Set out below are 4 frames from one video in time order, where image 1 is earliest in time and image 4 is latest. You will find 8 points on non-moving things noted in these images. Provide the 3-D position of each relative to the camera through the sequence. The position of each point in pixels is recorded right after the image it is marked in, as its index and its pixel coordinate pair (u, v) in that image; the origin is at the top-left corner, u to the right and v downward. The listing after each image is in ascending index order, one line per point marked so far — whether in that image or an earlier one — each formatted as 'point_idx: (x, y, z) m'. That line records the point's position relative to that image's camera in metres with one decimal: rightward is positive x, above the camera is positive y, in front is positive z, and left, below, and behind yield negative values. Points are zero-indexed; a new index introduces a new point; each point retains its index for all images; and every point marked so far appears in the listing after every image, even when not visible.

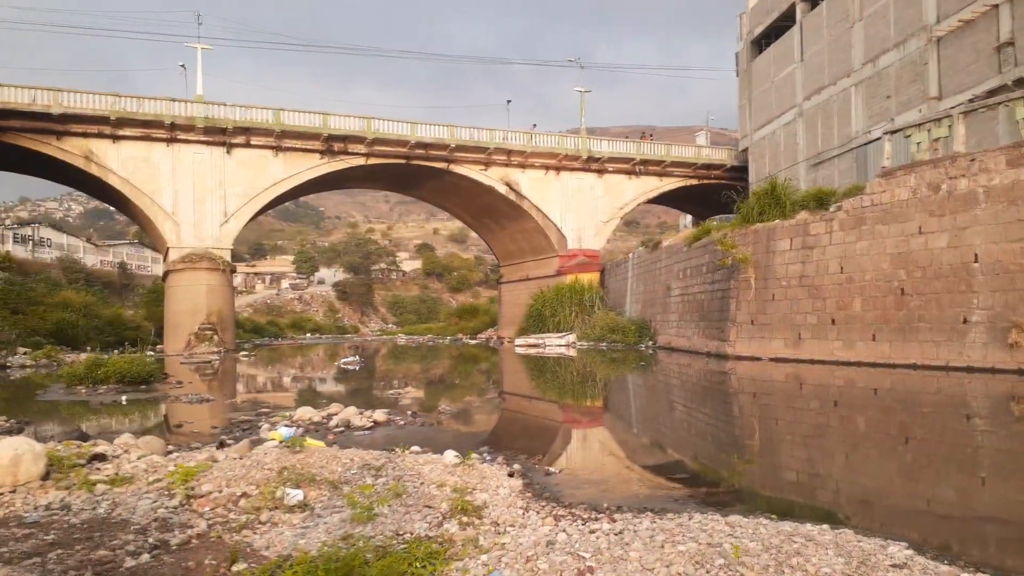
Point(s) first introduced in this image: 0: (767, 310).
0: (+5.3, -0.4, +14.1) m
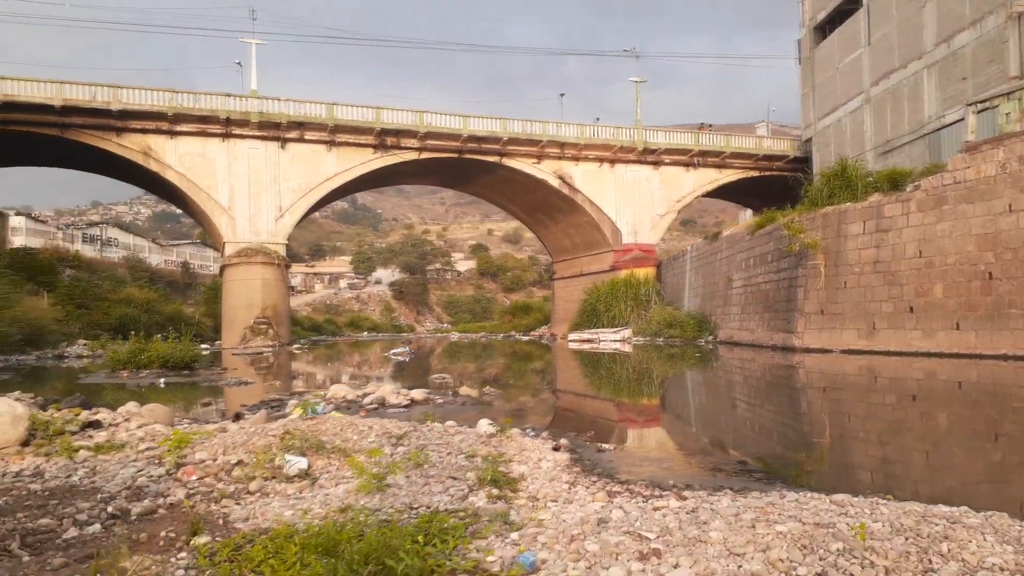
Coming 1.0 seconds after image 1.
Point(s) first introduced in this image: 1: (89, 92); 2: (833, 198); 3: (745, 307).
0: (+6.4, -0.2, +13.2) m
1: (-11.9, +5.6, +19.2) m
2: (+6.7, +1.9, +14.1) m
3: (+6.0, -0.5, +17.5) m
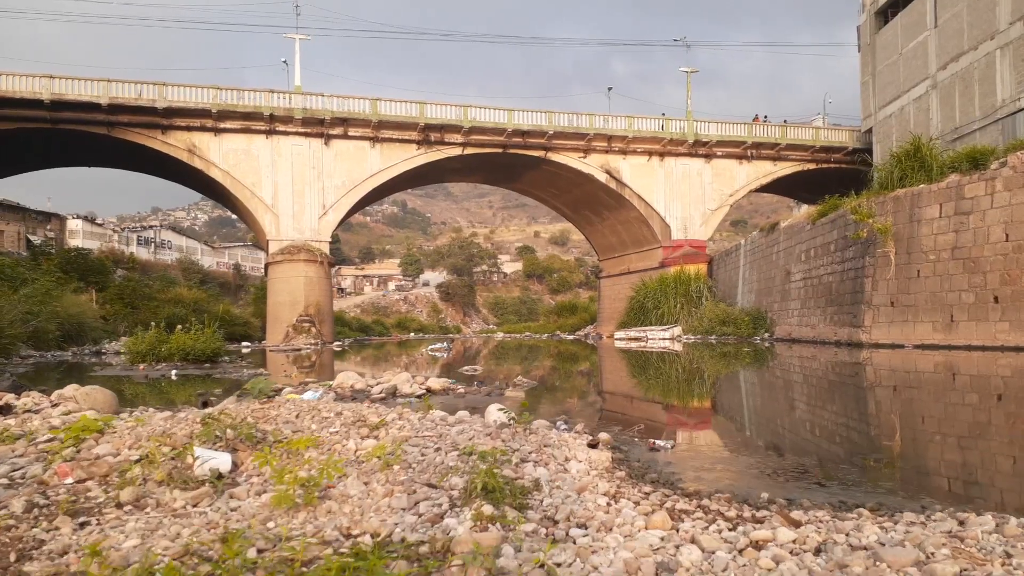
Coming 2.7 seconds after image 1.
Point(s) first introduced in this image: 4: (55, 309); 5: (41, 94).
0: (+7.1, 0.0, +12.1) m
1: (-10.7, +5.6, +19.3) m
2: (+7.5, +2.1, +12.9) m
3: (+7.1, -0.3, +16.3) m
4: (-9.9, -0.5, +14.6) m
5: (-12.7, +5.3, +18.3) m
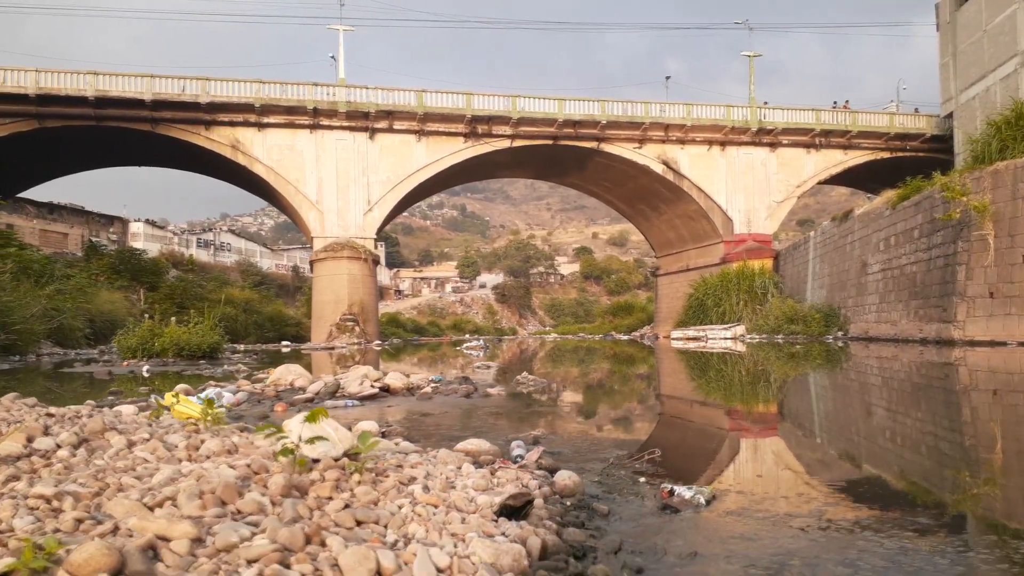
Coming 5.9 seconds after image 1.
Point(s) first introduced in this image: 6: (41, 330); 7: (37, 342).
0: (+7.8, +0.1, +10.4) m
1: (-9.4, +5.7, +19.2) m
2: (+8.2, +2.2, +11.3) m
3: (+8.1, -0.2, +14.7) m
4: (-9.0, -0.4, +14.4) m
5: (-11.5, +5.3, +18.3) m
6: (-8.4, -0.8, +12.3) m
7: (-8.3, -1.0, +12.0) m
